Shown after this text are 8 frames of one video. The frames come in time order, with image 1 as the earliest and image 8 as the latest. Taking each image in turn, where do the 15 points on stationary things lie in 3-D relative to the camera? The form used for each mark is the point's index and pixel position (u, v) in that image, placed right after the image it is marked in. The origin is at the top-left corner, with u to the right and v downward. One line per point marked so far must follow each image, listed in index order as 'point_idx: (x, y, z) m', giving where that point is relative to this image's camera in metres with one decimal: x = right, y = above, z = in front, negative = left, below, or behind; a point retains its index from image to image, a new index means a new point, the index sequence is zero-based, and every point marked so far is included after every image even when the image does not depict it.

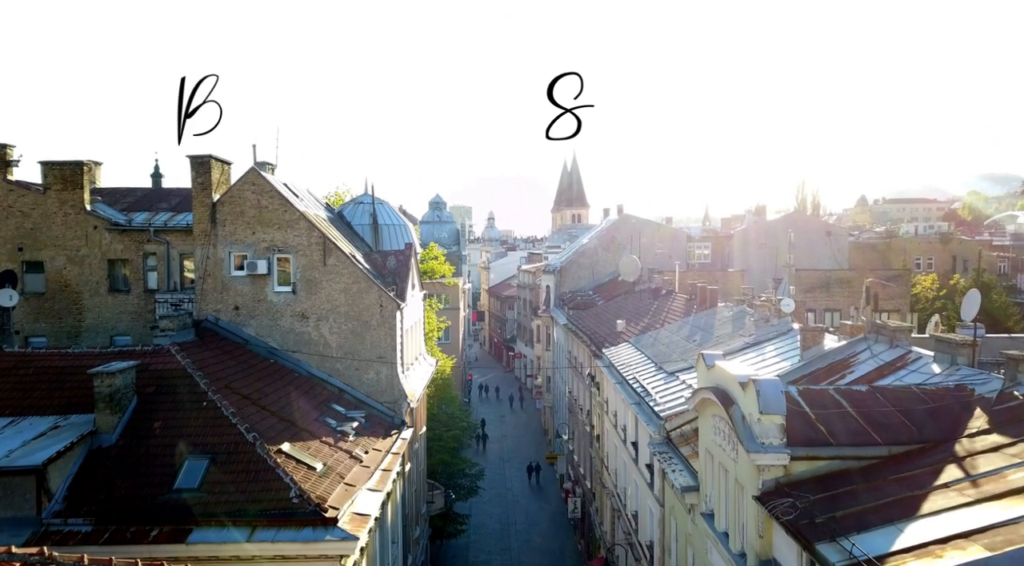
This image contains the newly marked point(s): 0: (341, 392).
0: (-4.2, -2.7, +19.9) m
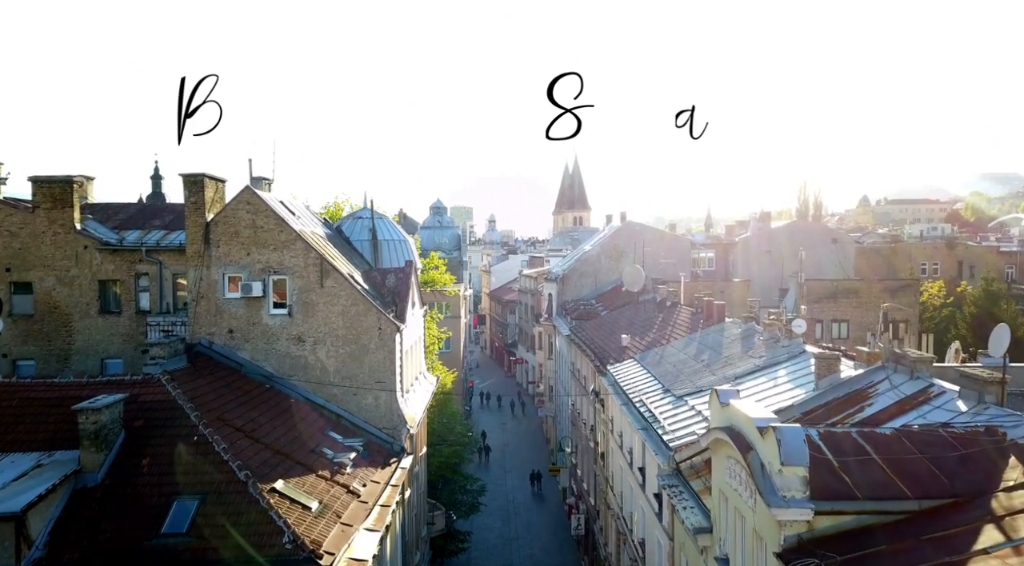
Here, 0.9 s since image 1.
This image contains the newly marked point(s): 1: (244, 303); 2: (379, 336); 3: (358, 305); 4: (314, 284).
0: (-4.1, -3.2, +19.3) m
1: (-6.5, -0.5, +19.5) m
2: (-3.2, -1.3, +19.5) m
3: (-3.7, -0.5, +19.5) m
4: (-4.8, 0.0, +19.5) m
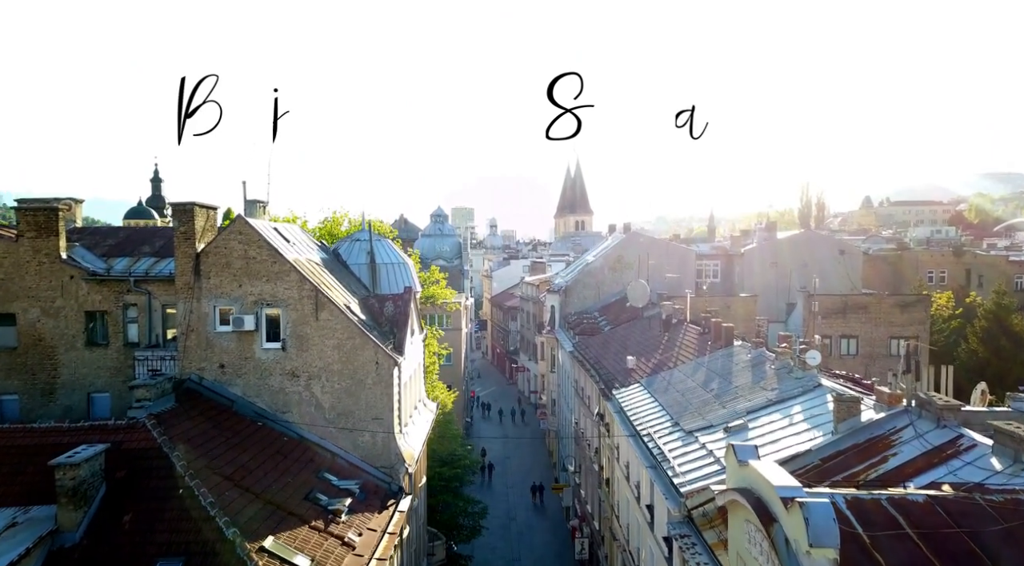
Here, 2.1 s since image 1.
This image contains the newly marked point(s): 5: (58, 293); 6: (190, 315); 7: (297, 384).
0: (-4.1, -4.0, +18.5) m
1: (-6.4, -1.2, +18.7) m
2: (-3.1, -2.0, +18.7) m
3: (-3.6, -1.3, +18.7) m
4: (-4.7, -0.8, +18.7) m
5: (-11.0, -0.2, +19.6) m
6: (-7.5, -0.8, +18.8) m
7: (-5.0, -2.3, +18.7) m
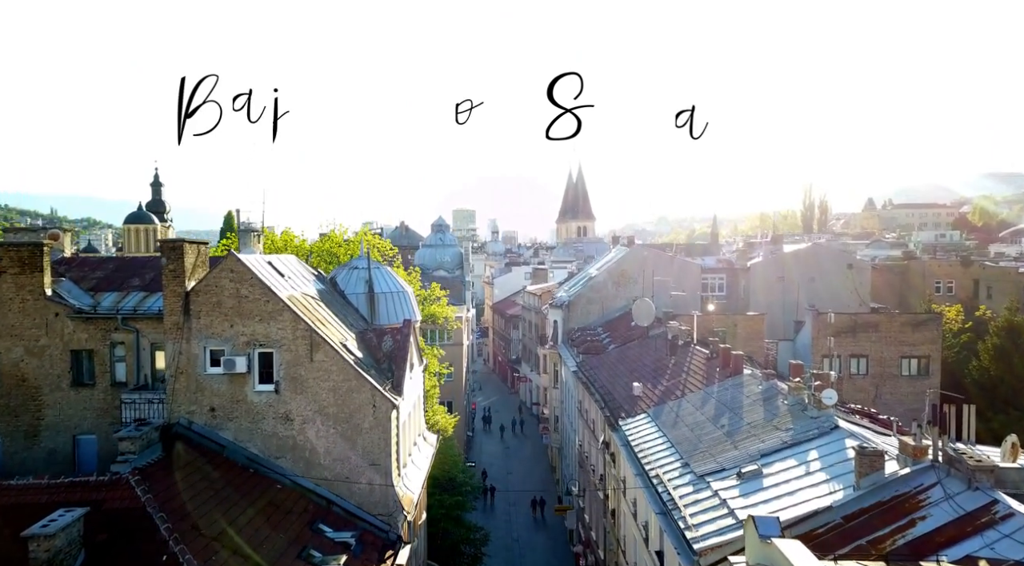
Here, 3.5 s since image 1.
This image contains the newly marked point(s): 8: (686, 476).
0: (-4.0, -4.8, +17.7) m
1: (-6.3, -2.1, +17.9) m
2: (-3.1, -2.9, +17.9) m
3: (-3.6, -2.2, +17.9) m
4: (-4.6, -1.7, +17.9) m
5: (-10.9, -1.1, +18.8) m
6: (-7.4, -1.6, +18.0) m
7: (-4.9, -3.2, +17.9) m
8: (+4.2, -4.7, +19.6) m
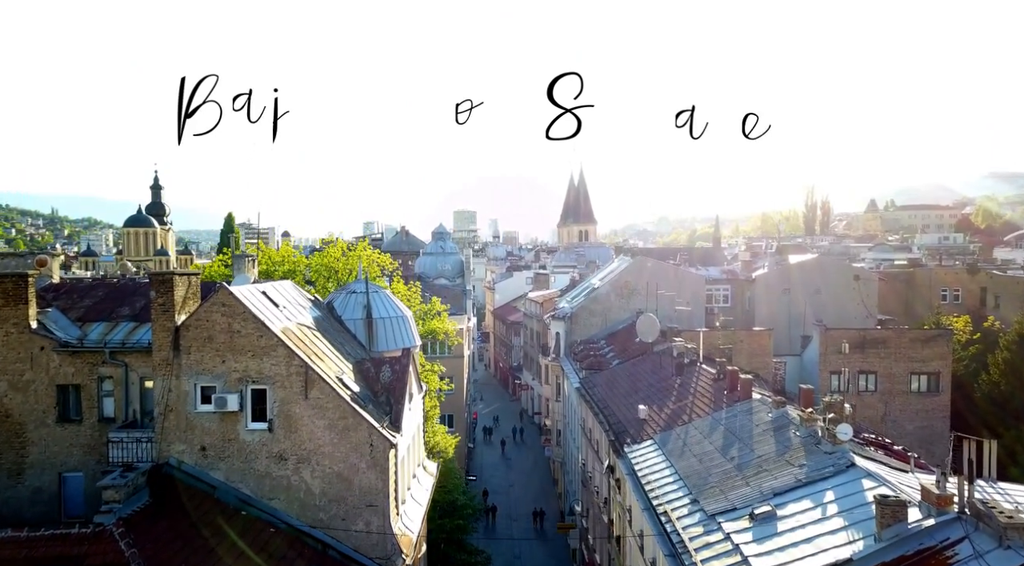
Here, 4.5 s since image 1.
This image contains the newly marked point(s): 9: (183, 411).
0: (-3.9, -5.6, +17.0) m
1: (-6.3, -2.9, +17.2) m
2: (-3.0, -3.6, +17.2) m
3: (-3.5, -2.9, +17.2) m
4: (-4.5, -2.4, +17.2) m
5: (-10.9, -1.9, +18.1) m
6: (-7.3, -2.4, +17.3) m
7: (-4.8, -3.9, +17.2) m
8: (+4.3, -5.4, +18.9) m
9: (-7.0, -2.7, +17.2) m
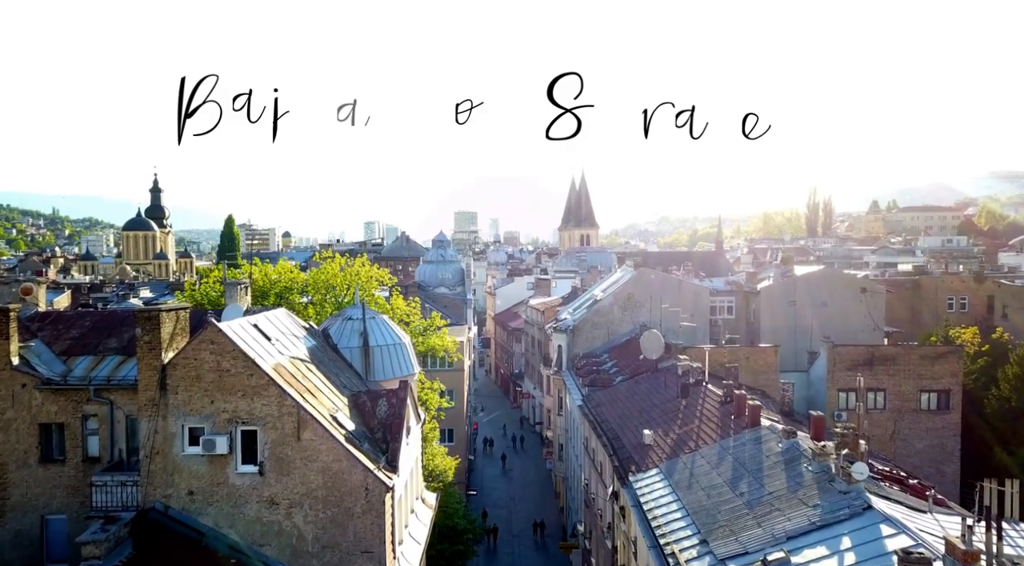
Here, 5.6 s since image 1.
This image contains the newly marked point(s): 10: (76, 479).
0: (-3.9, -6.3, +16.2) m
1: (-6.2, -3.6, +16.5) m
2: (-3.0, -4.4, +16.5) m
3: (-3.5, -3.6, +16.4) m
4: (-4.5, -3.1, +16.4) m
5: (-10.8, -2.6, +17.4) m
6: (-7.3, -3.1, +16.5) m
7: (-4.8, -4.7, +16.5) m
8: (+4.3, -6.1, +18.1) m
9: (-7.0, -3.5, +16.5) m
10: (-9.5, -4.3, +17.6) m
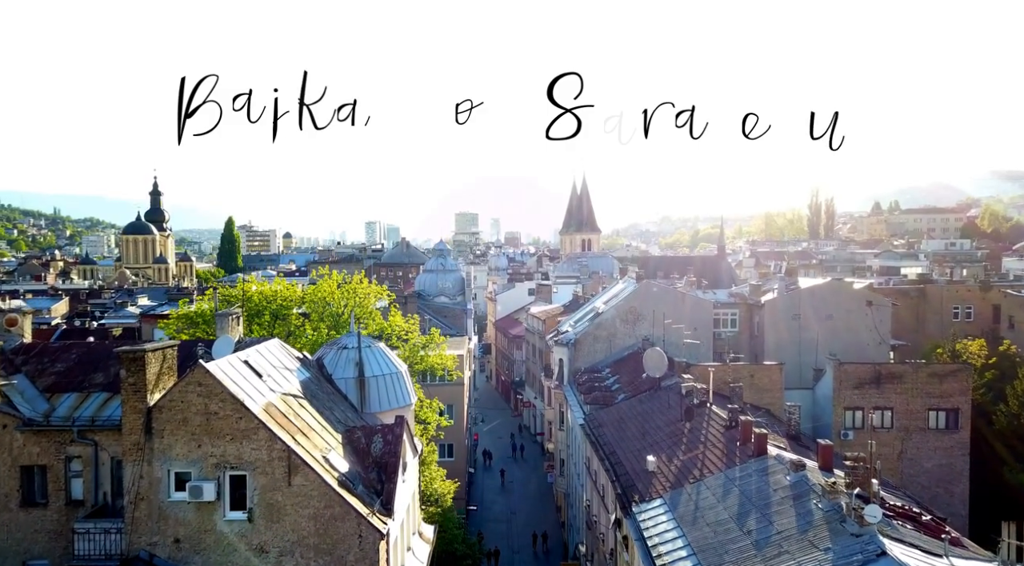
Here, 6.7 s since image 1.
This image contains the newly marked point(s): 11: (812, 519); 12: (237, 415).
0: (-3.9, -7.1, +15.6) m
1: (-6.2, -4.4, +15.8) m
2: (-3.0, -5.2, +15.8) m
3: (-3.5, -4.4, +15.8) m
4: (-4.5, -3.9, +15.8) m
5: (-10.8, -3.4, +16.7) m
6: (-7.3, -3.9, +15.9) m
7: (-4.8, -5.5, +15.8) m
8: (+4.3, -6.9, +17.4) m
9: (-7.0, -4.2, +15.8) m
10: (-9.5, -5.0, +16.9) m
11: (+7.1, -5.6, +19.2) m
12: (-5.4, -2.6, +15.8) m
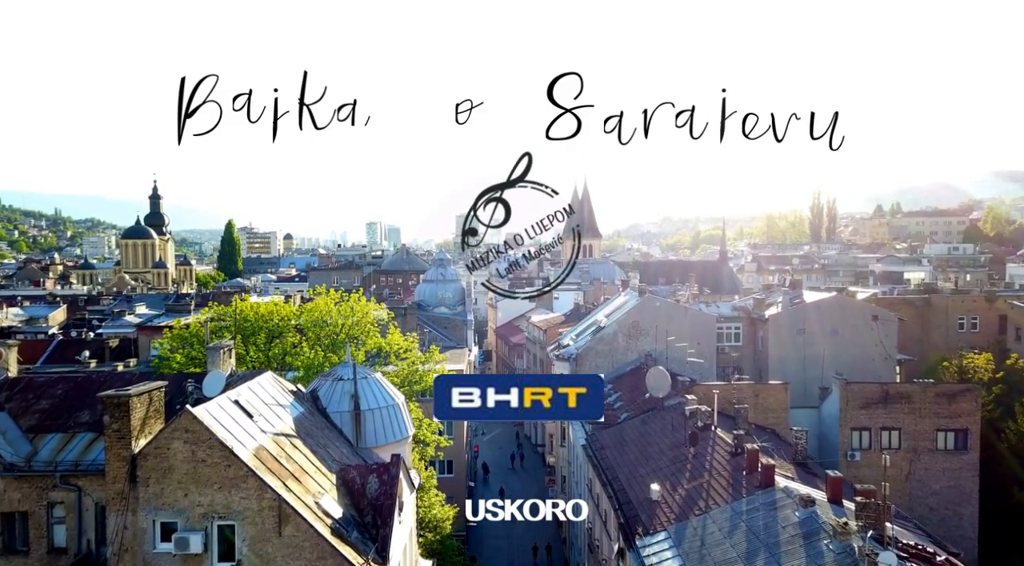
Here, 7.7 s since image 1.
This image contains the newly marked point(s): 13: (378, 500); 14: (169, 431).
0: (-3.9, -7.9, +14.9) m
1: (-6.2, -5.2, +15.2) m
2: (-3.0, -5.9, +15.2) m
3: (-3.5, -5.2, +15.1) m
4: (-4.5, -4.7, +15.1) m
5: (-10.8, -4.2, +16.1) m
6: (-7.3, -4.7, +15.2) m
7: (-4.8, -6.2, +15.2) m
8: (+4.3, -7.7, +16.8) m
9: (-7.0, -5.0, +15.2) m
10: (-9.5, -5.8, +16.3) m
11: (+7.1, -6.4, +18.5) m
12: (-5.4, -3.4, +15.1) m
13: (-2.9, -4.7, +17.7) m
14: (-6.4, -2.8, +15.1) m
